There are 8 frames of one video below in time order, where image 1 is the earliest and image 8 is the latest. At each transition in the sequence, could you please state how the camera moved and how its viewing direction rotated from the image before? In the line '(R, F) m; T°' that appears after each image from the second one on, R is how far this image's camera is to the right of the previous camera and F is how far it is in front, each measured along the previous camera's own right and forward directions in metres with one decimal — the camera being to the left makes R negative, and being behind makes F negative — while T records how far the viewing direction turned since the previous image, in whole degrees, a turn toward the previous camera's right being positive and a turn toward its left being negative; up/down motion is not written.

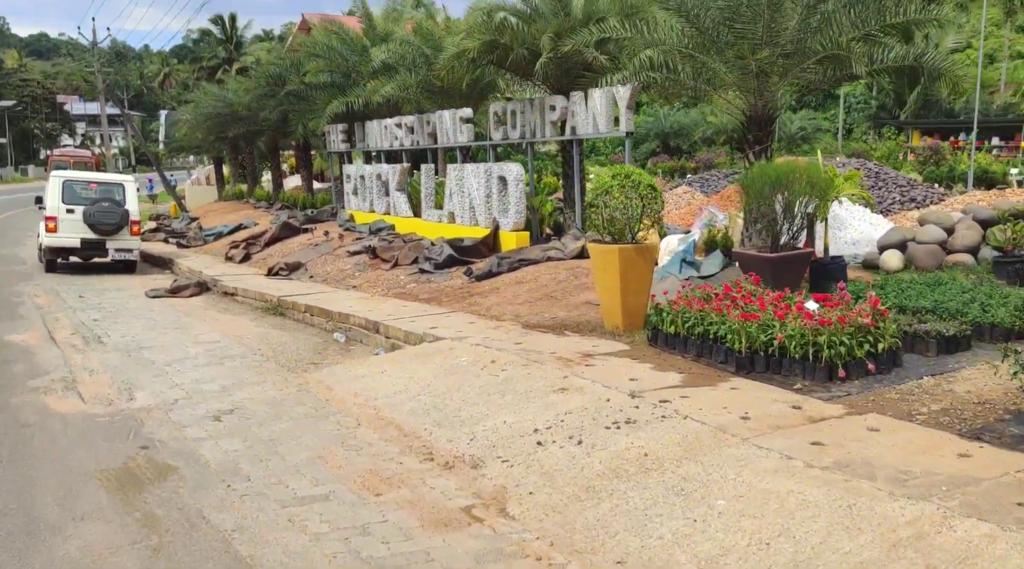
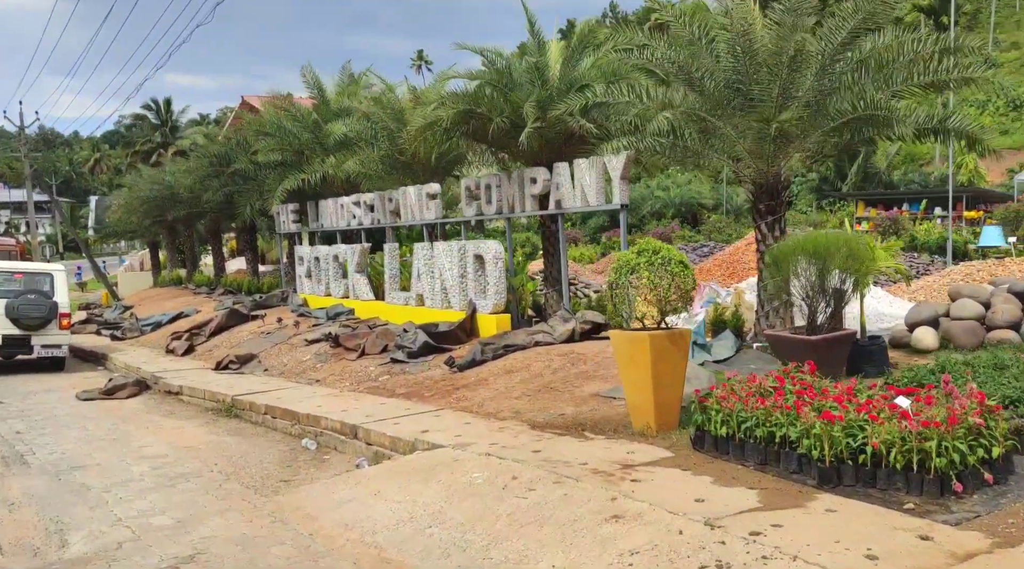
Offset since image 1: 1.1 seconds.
(-0.7, +1.4) m; +4°
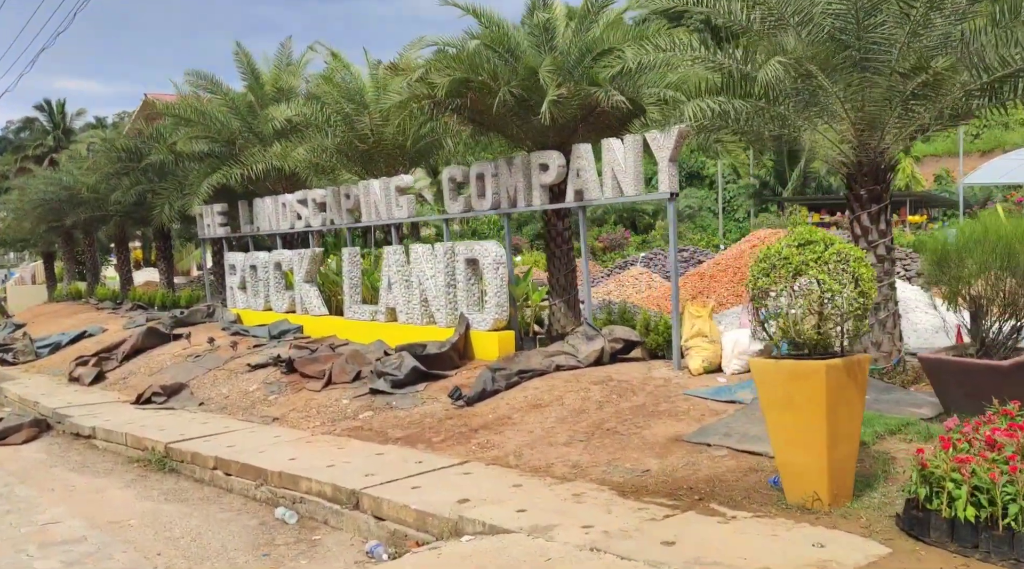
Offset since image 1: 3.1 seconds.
(-1.2, +2.7) m; +6°
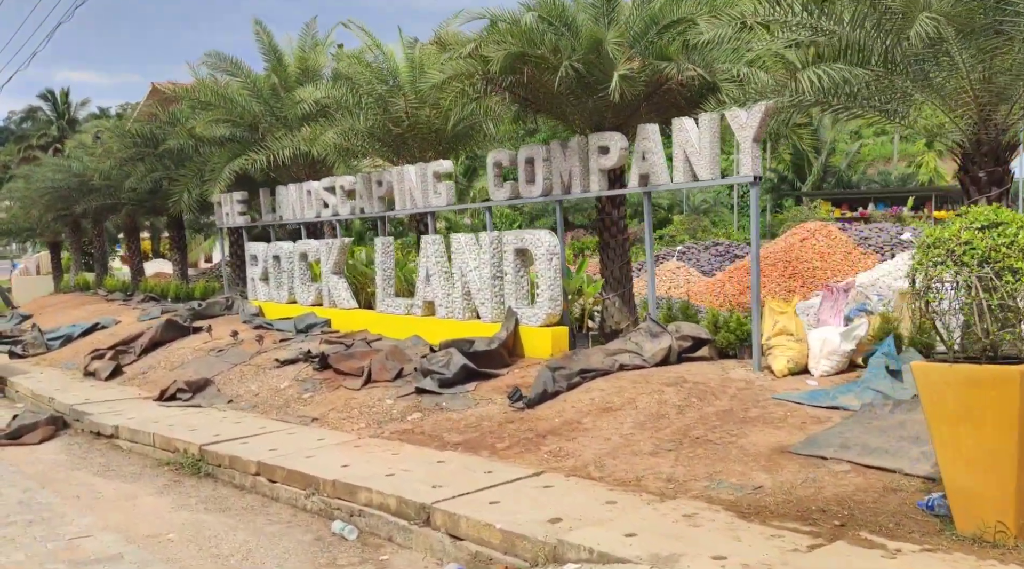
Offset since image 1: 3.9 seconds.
(-0.7, +0.8) m; 0°
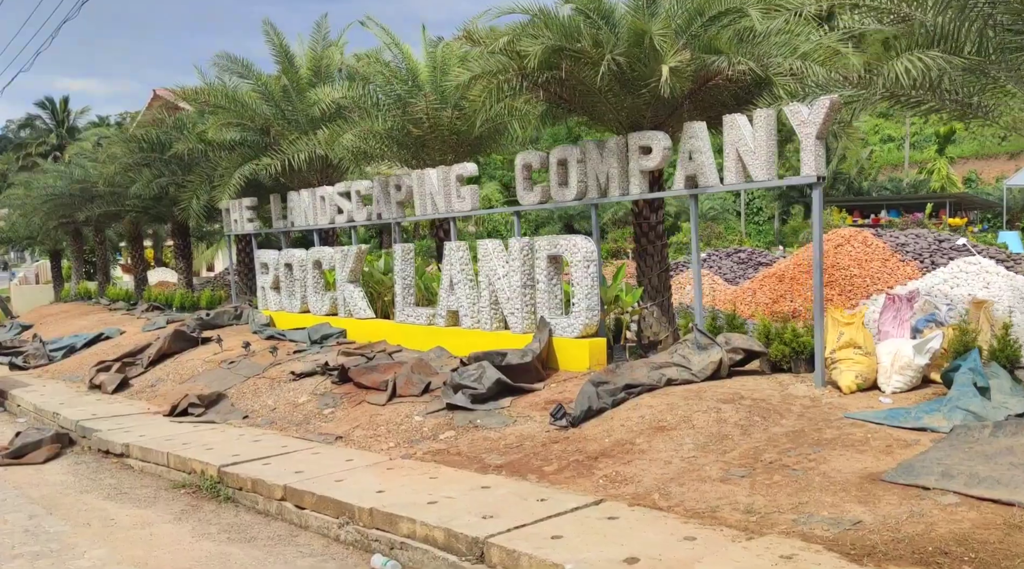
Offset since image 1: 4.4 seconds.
(-0.4, +0.7) m; 0°
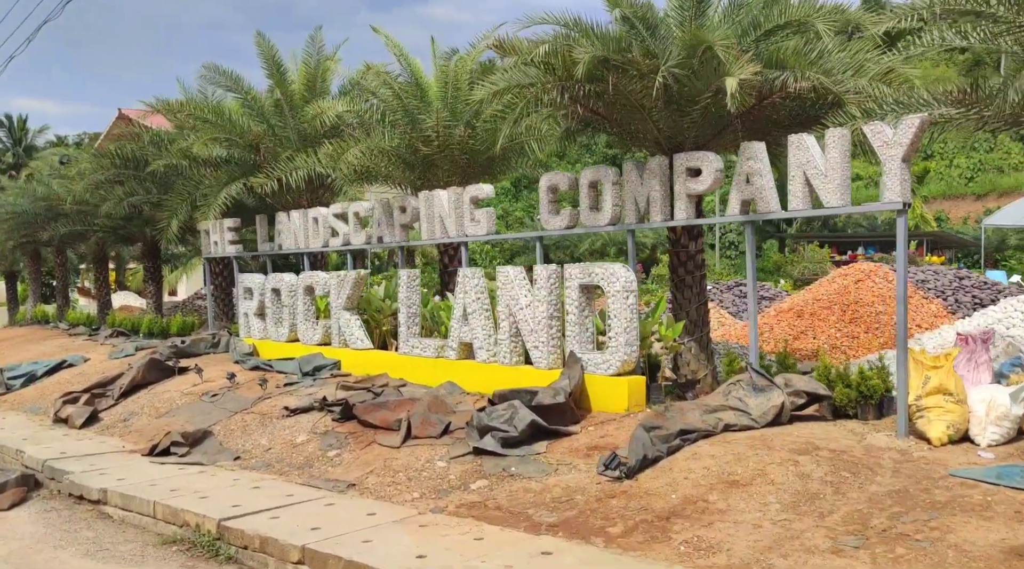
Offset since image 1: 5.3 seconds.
(-0.8, +1.0) m; +2°
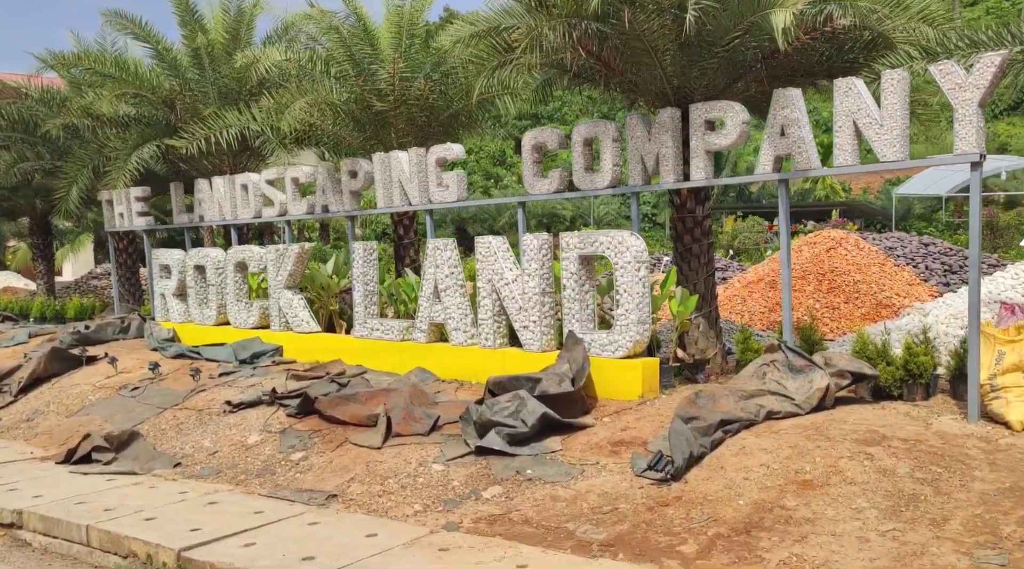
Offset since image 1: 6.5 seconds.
(-0.9, +1.3) m; +6°
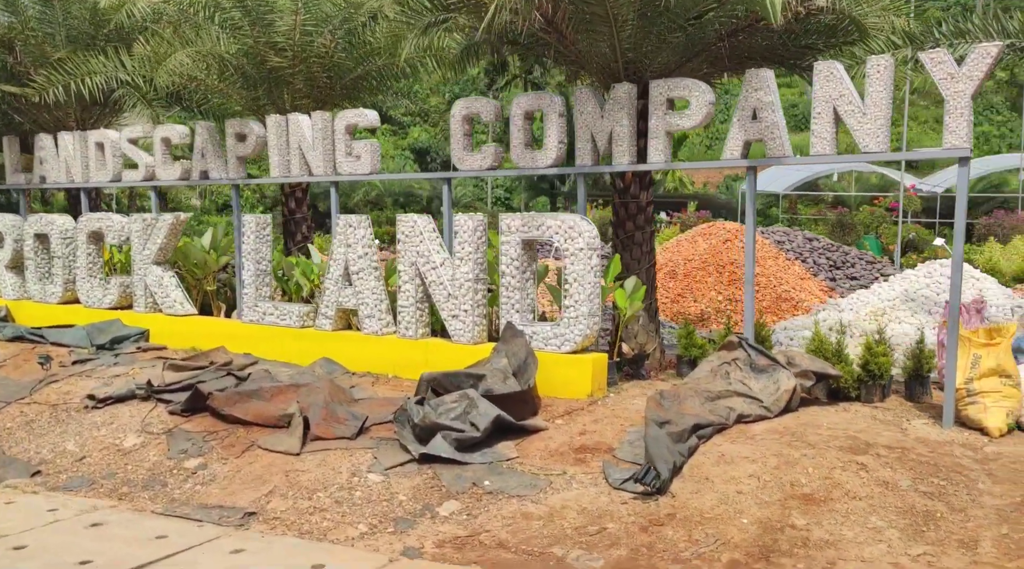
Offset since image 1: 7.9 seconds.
(-0.9, +1.0) m; +11°
